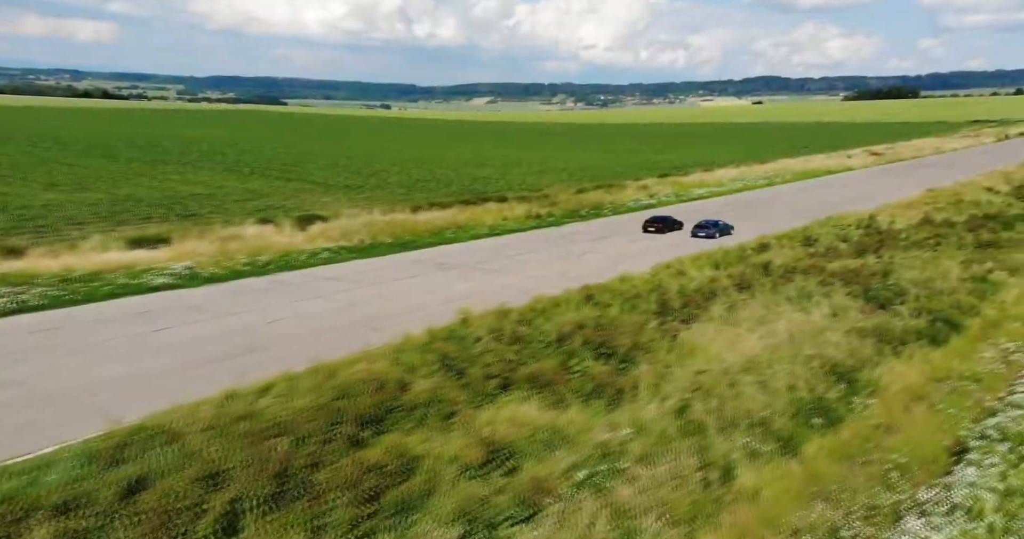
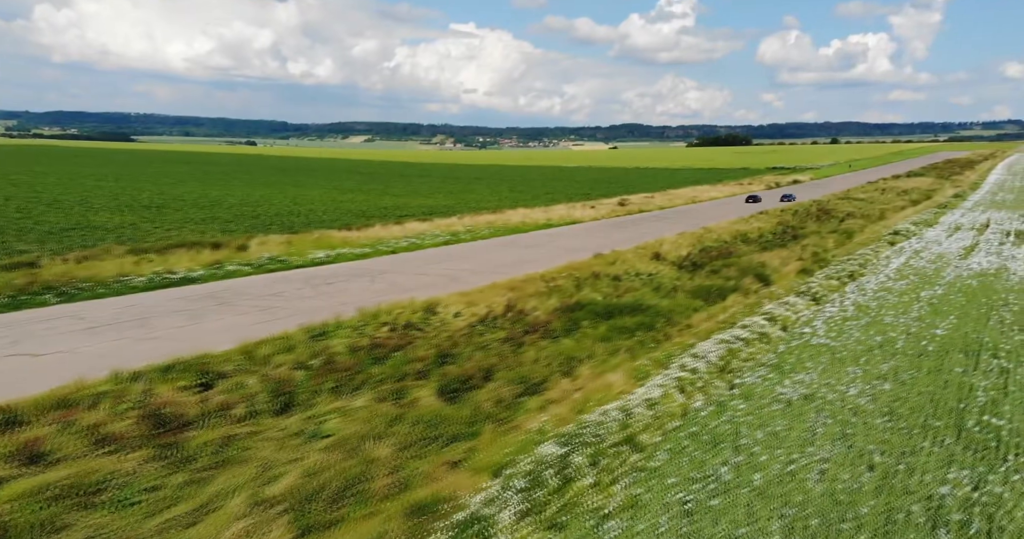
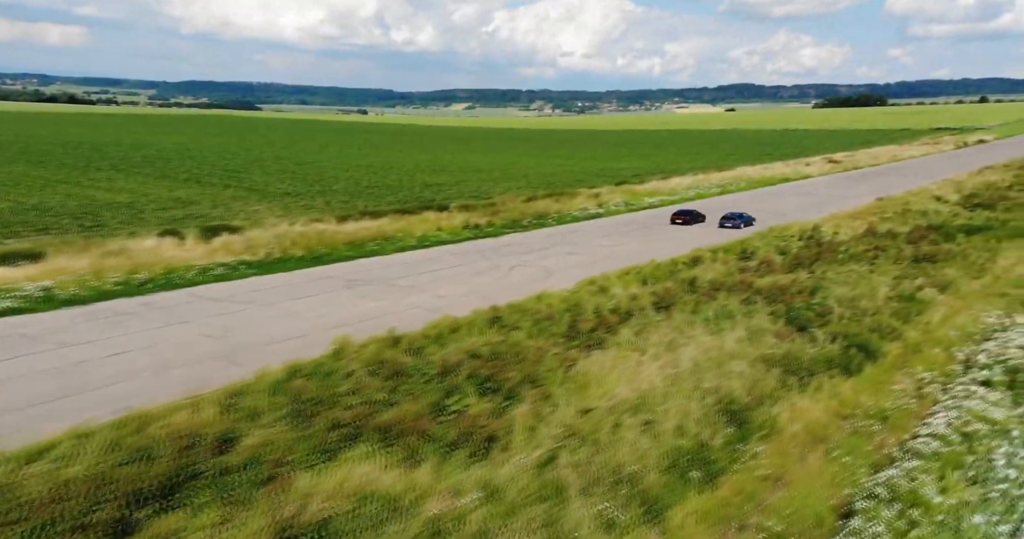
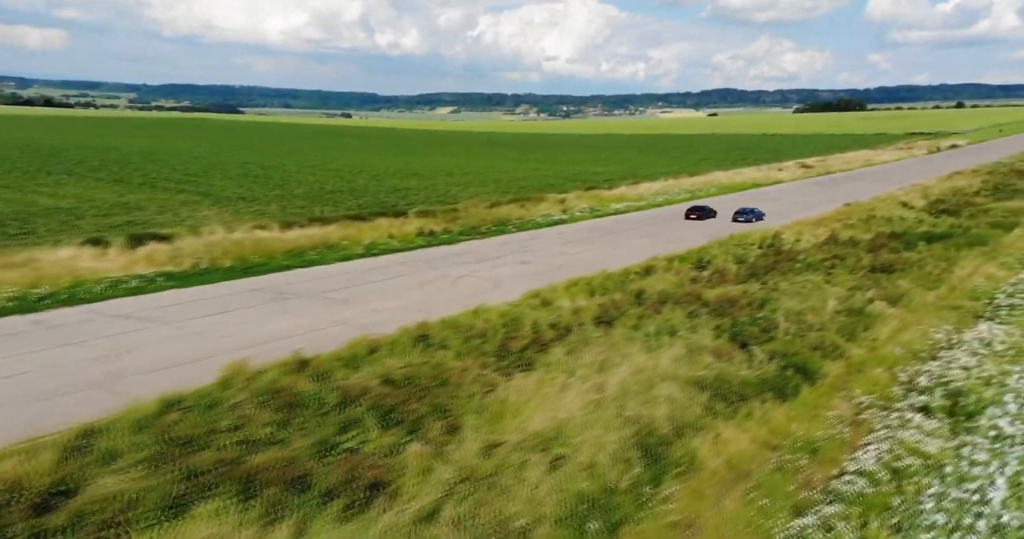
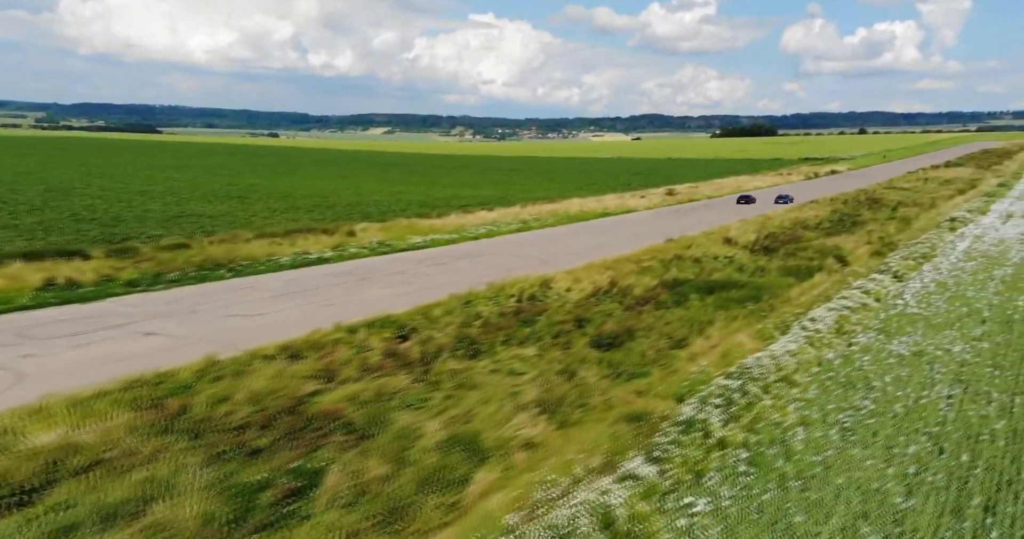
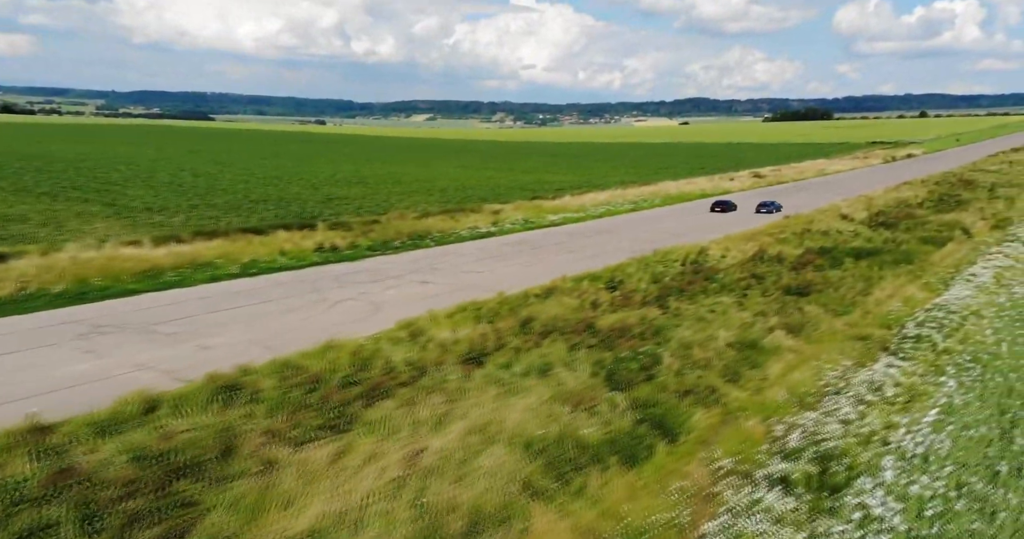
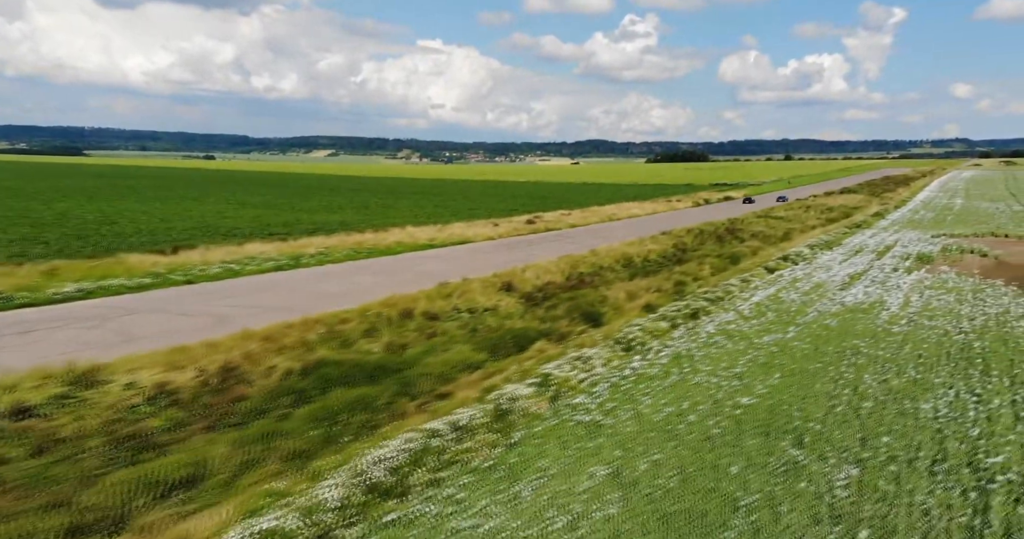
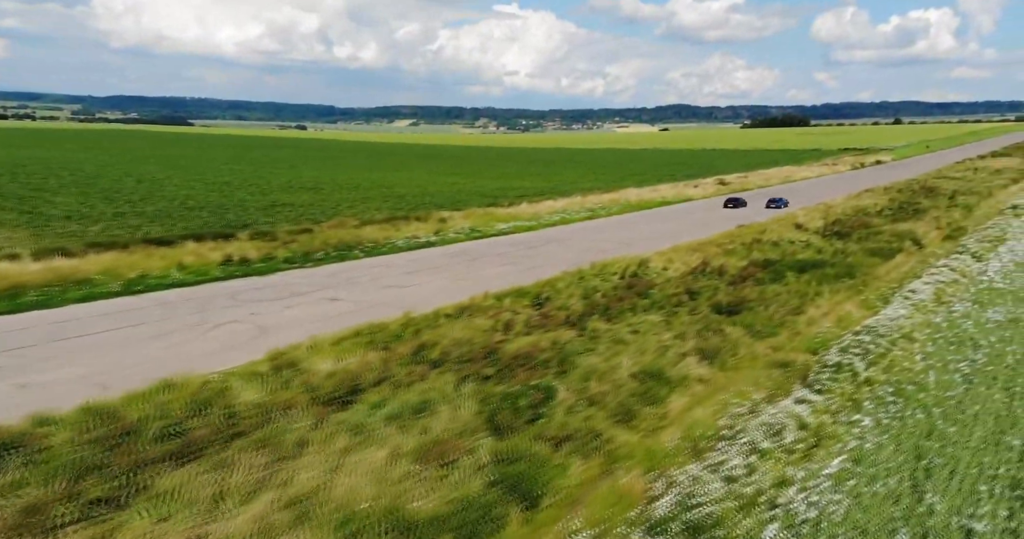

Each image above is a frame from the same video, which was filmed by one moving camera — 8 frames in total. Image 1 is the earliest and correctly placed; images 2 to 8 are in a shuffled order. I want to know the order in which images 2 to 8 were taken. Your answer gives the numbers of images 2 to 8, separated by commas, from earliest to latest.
3, 4, 6, 8, 5, 2, 7
